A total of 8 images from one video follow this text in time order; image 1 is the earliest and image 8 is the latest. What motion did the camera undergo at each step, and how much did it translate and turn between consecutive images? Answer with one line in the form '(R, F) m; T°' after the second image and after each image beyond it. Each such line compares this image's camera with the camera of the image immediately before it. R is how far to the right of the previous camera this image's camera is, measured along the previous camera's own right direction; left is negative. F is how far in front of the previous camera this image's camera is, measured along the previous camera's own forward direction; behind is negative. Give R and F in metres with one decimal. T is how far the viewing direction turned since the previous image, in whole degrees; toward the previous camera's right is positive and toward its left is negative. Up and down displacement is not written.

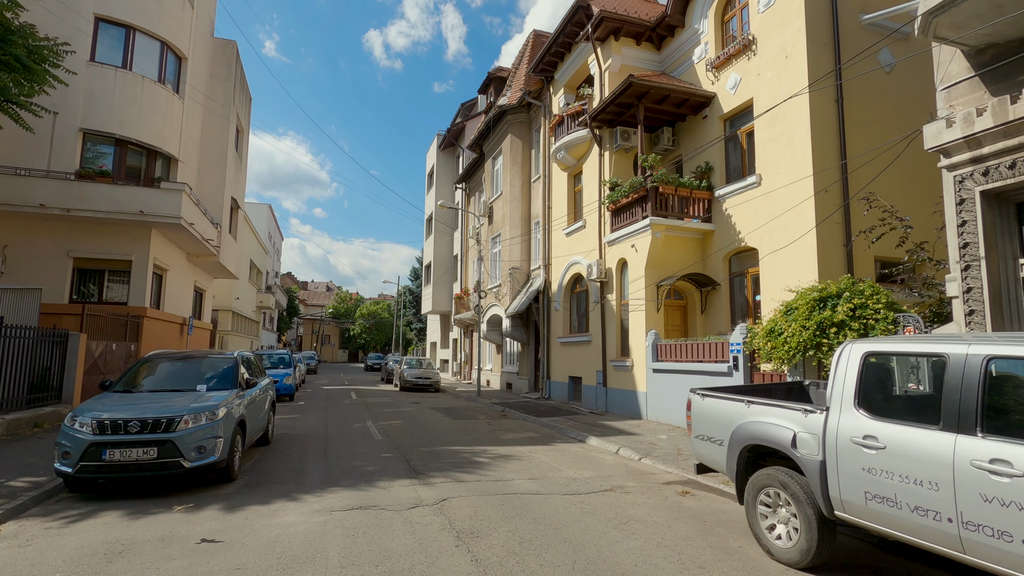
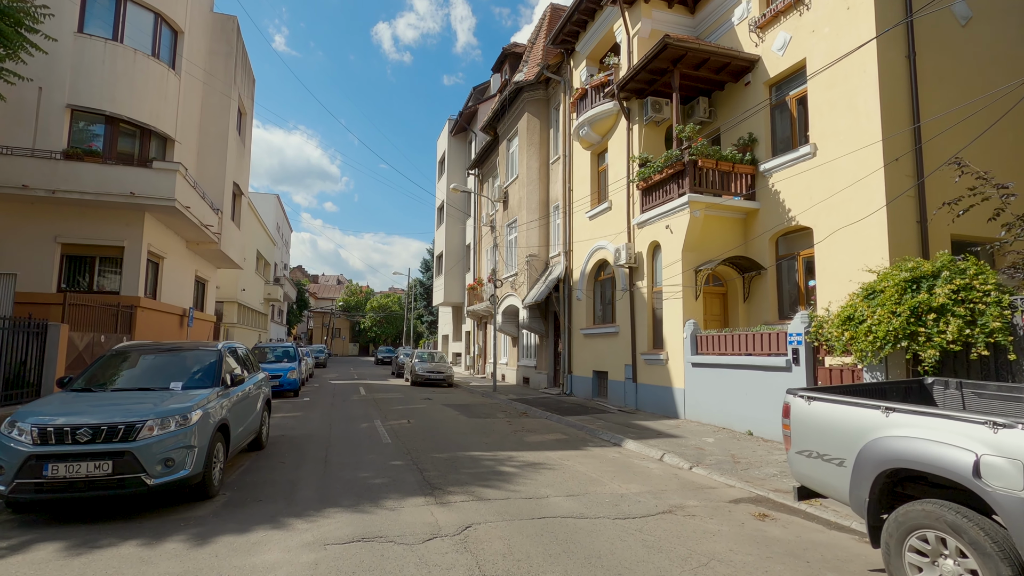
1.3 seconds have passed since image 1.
(-0.3, +1.3) m; -1°
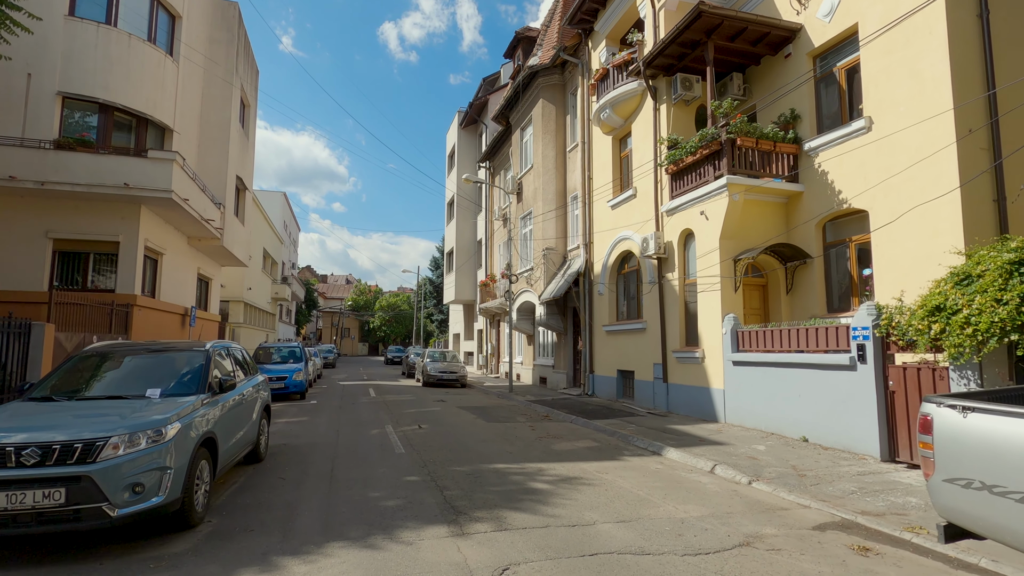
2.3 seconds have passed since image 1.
(-0.3, +1.0) m; -1°
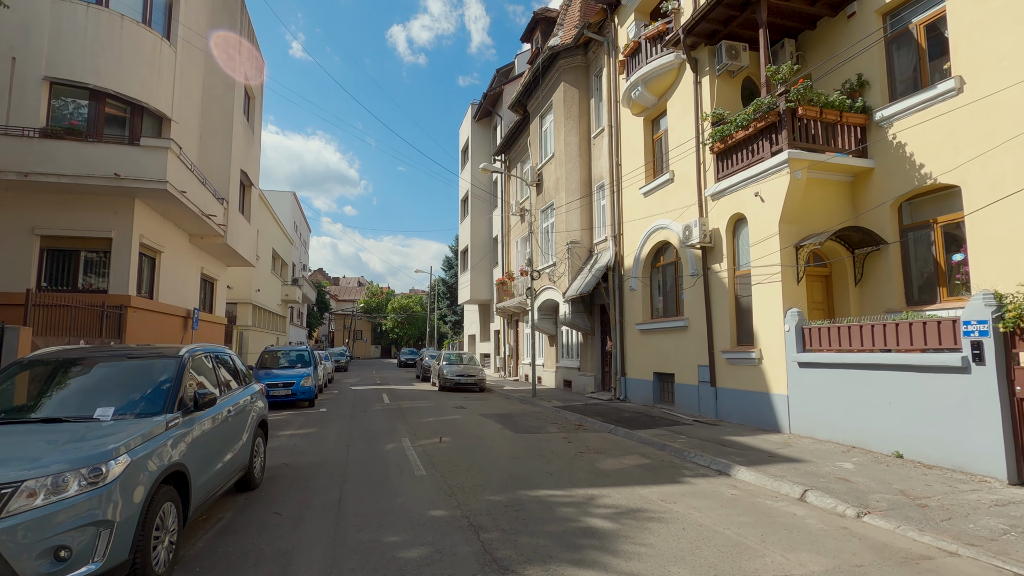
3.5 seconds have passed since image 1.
(-0.4, +1.3) m; -1°
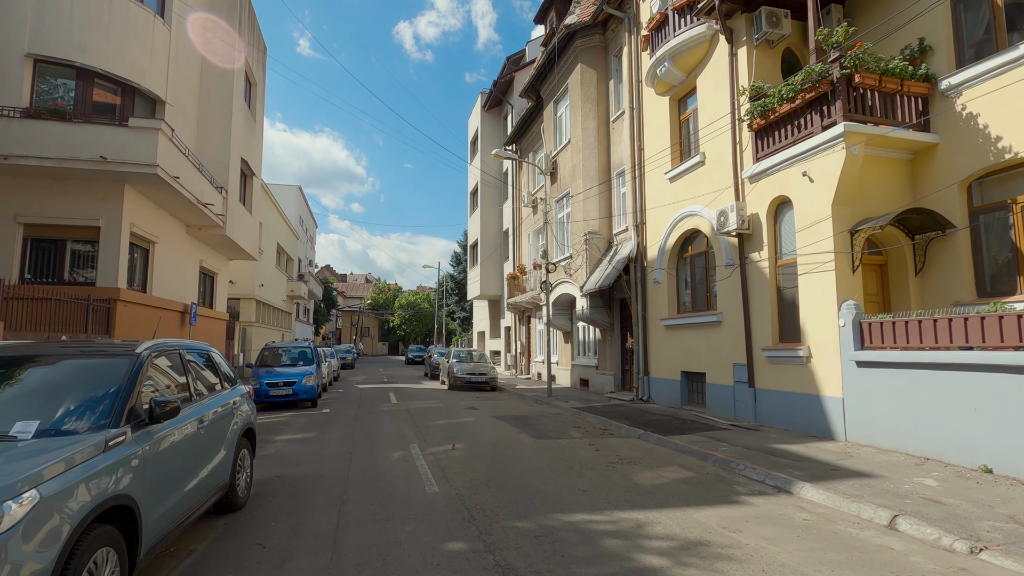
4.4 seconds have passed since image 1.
(-0.2, +1.0) m; -1°
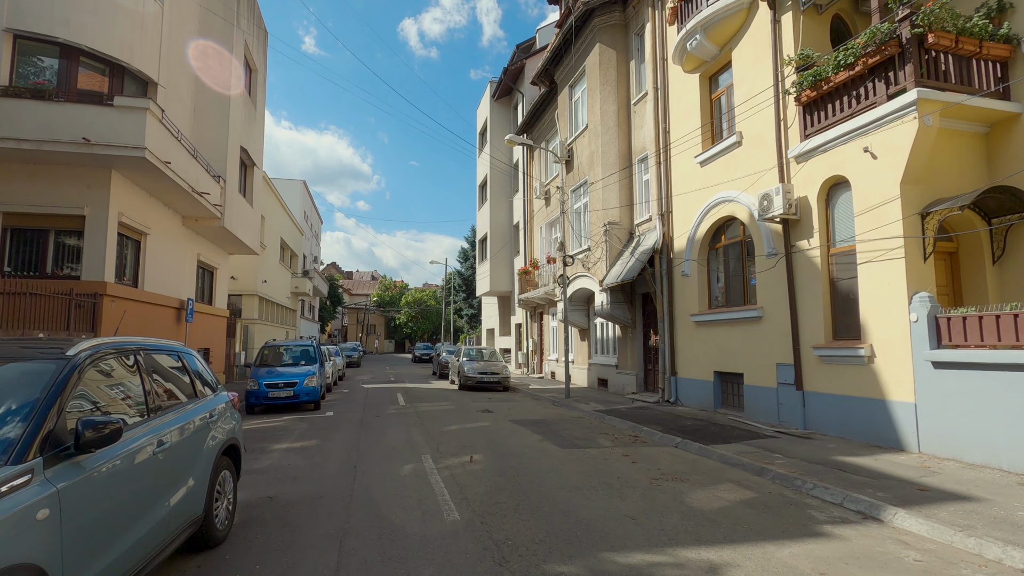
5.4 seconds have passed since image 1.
(-0.3, +1.0) m; -1°
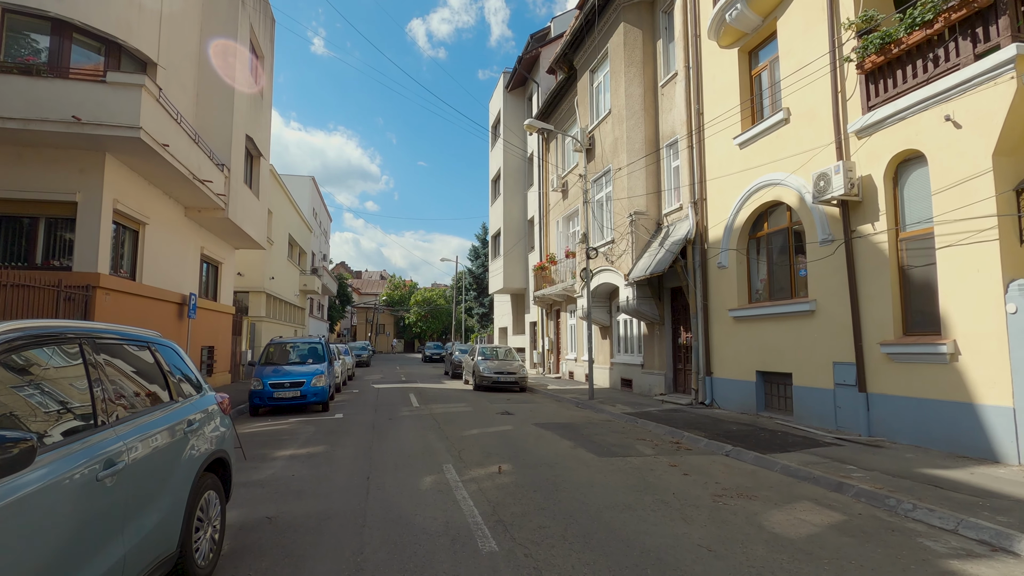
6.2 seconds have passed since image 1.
(-0.3, +0.9) m; -1°
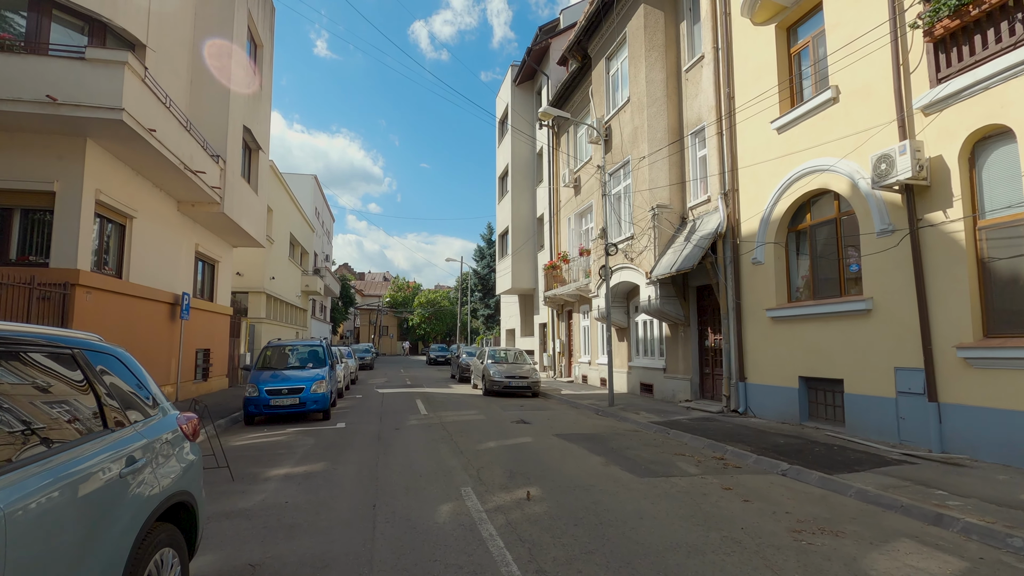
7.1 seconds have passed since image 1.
(-0.3, +0.9) m; 0°
